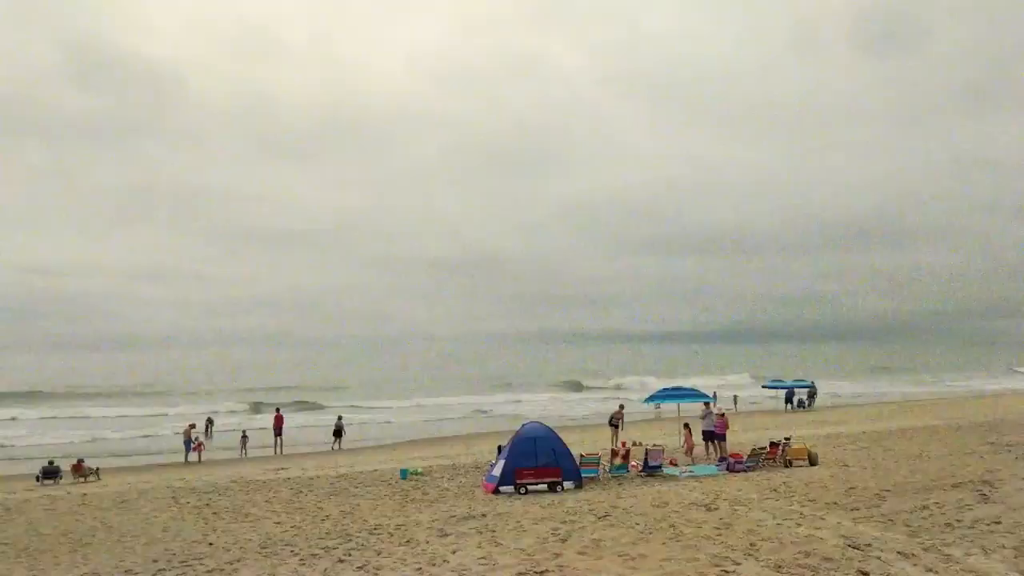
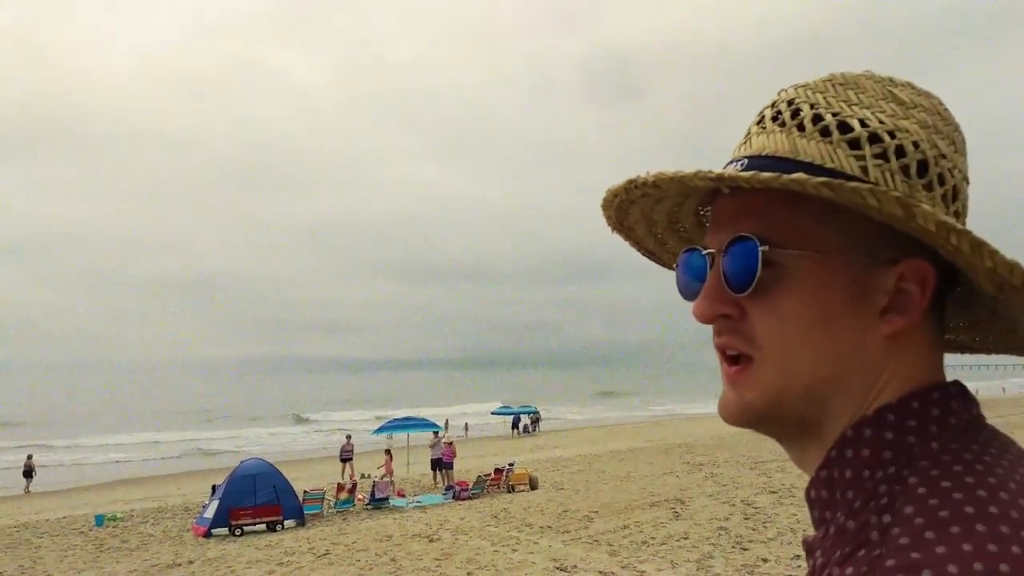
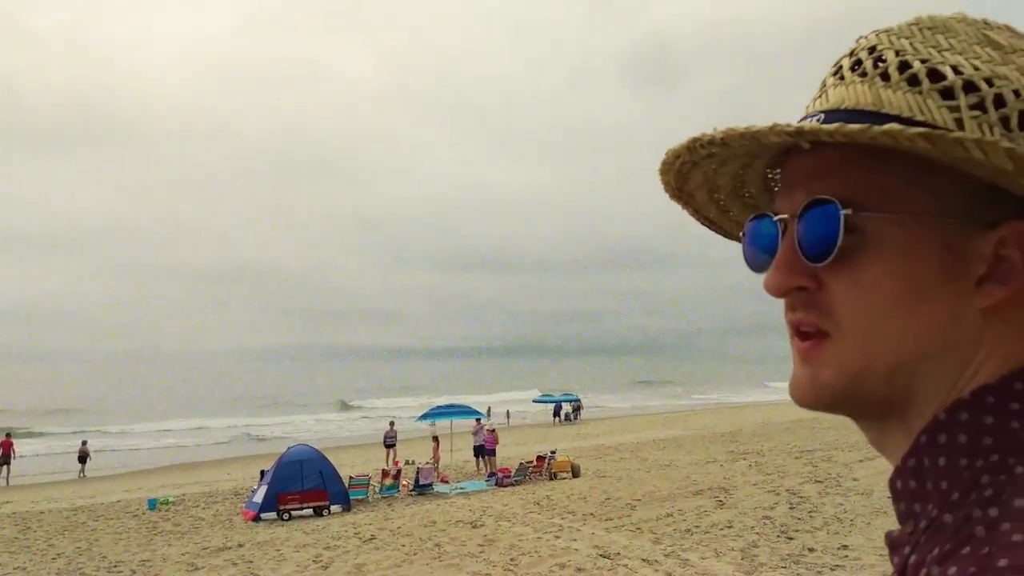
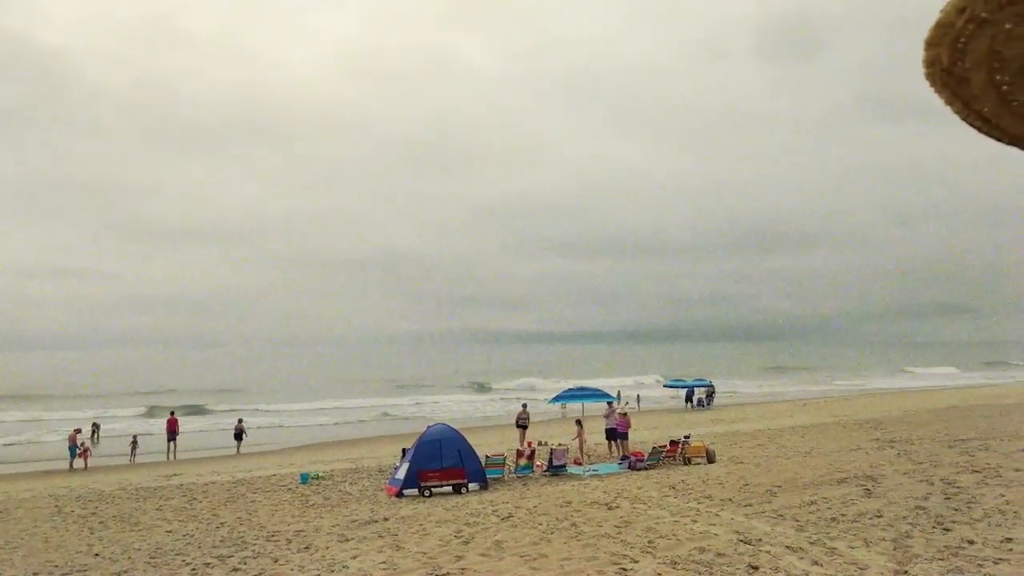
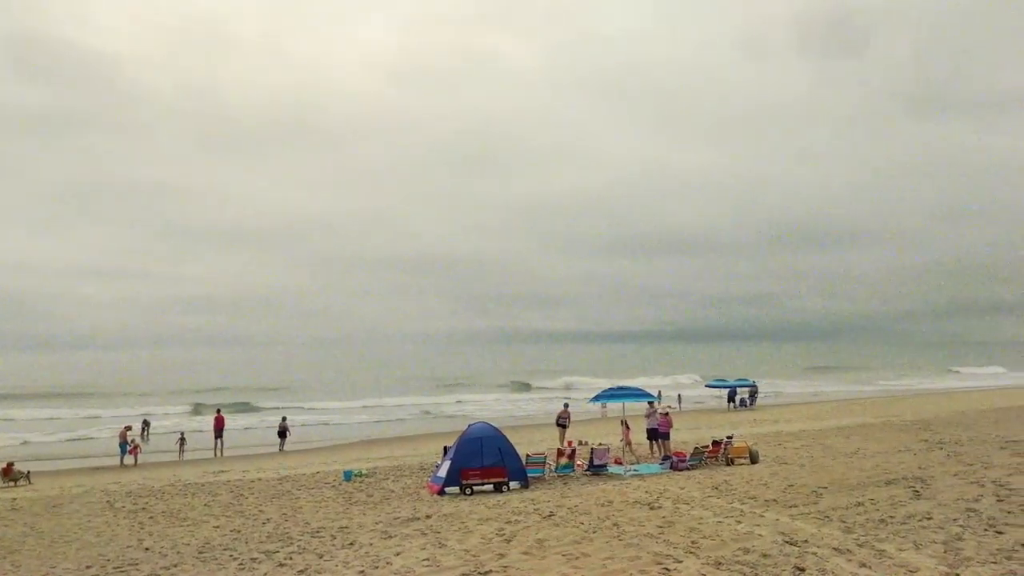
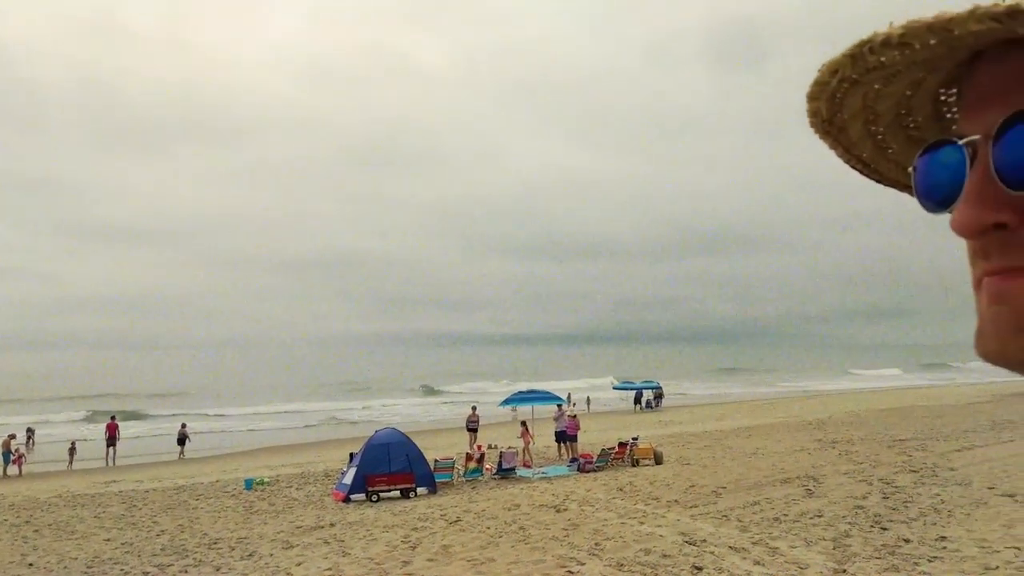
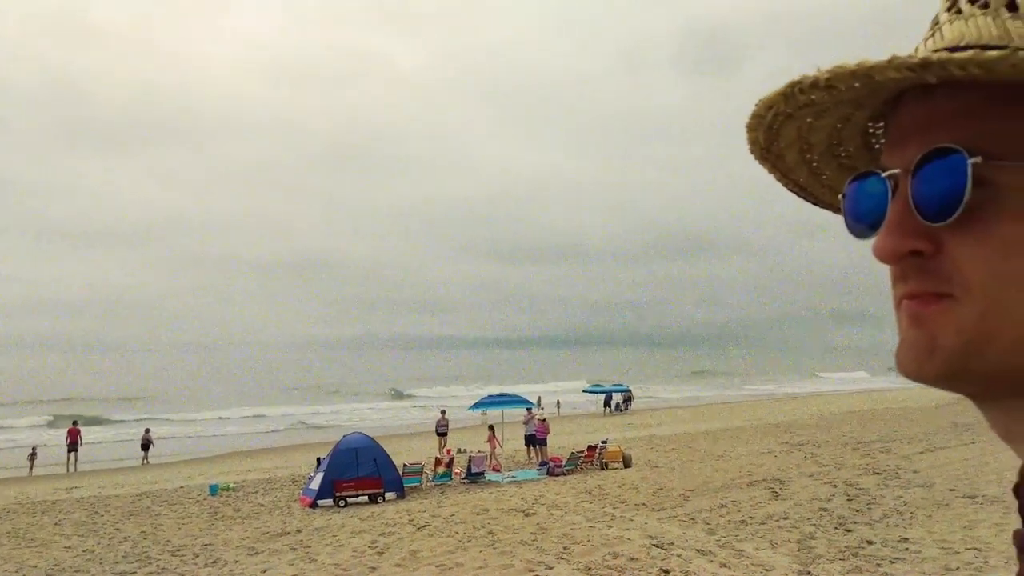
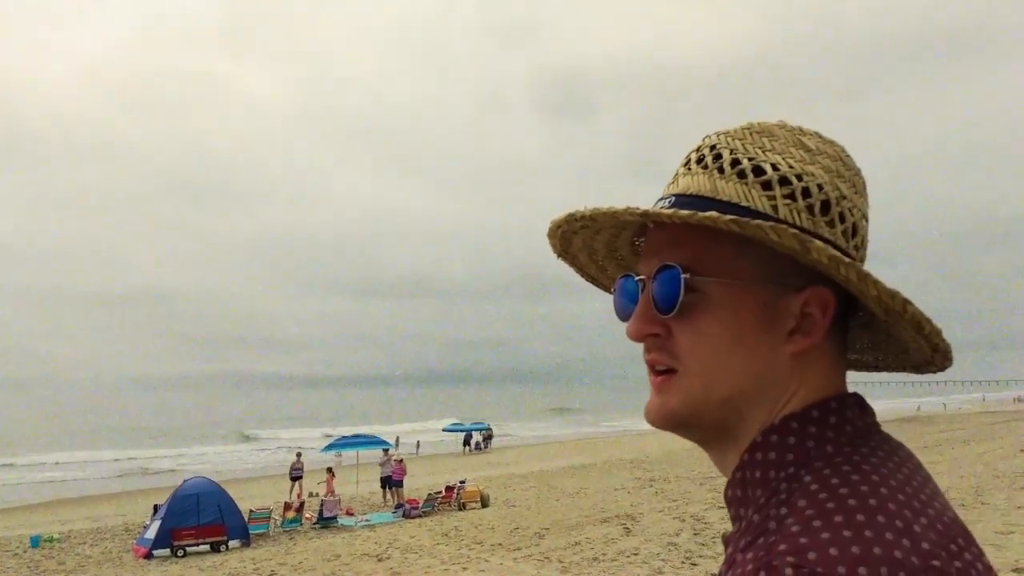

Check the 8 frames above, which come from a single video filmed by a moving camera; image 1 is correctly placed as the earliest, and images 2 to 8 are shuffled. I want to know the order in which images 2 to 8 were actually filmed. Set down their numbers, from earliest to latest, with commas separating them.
5, 4, 6, 7, 3, 2, 8
